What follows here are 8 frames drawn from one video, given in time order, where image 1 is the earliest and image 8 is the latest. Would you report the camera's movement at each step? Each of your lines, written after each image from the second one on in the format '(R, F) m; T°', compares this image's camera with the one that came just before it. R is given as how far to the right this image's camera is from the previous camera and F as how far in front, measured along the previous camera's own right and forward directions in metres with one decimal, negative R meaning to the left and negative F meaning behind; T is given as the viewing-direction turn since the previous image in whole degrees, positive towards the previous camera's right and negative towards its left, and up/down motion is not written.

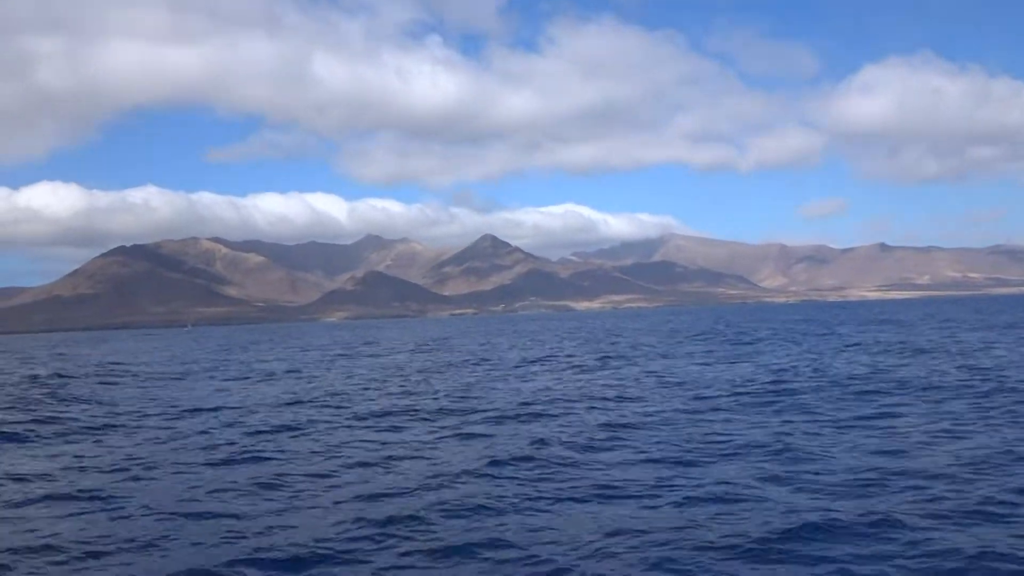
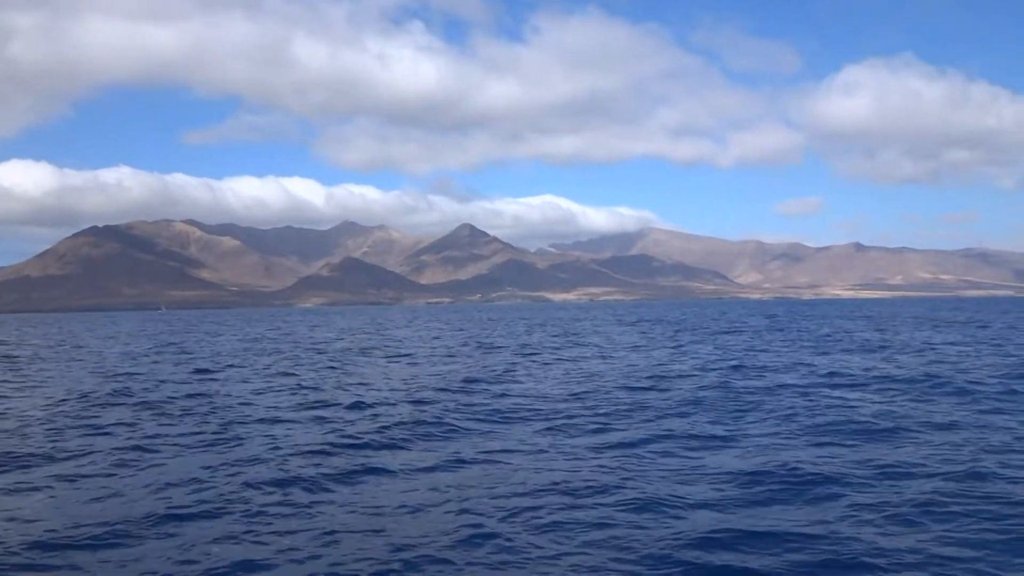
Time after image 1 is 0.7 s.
(-1.7, -3.2) m; +1°
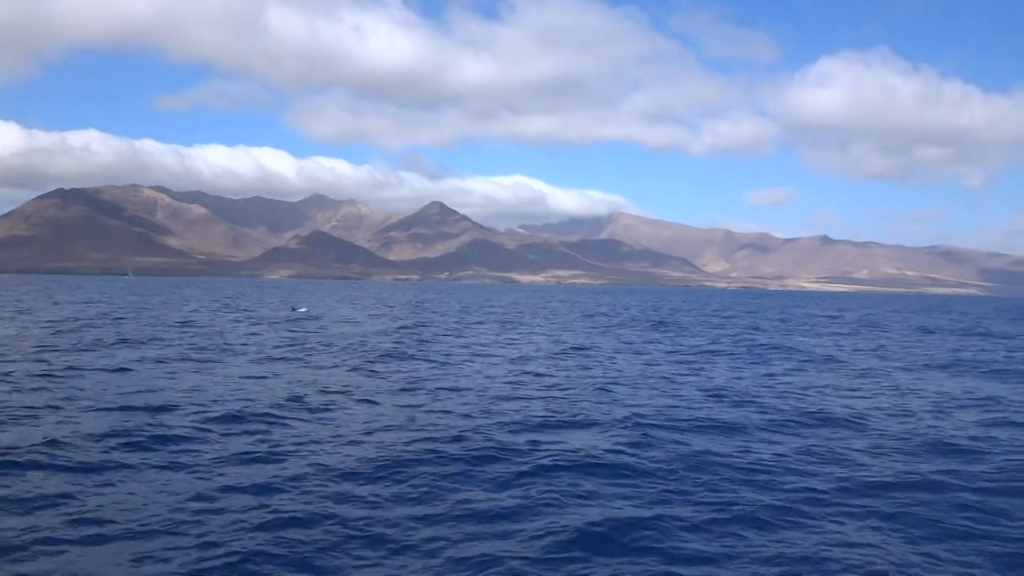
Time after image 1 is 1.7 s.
(+1.6, +3.7) m; +2°
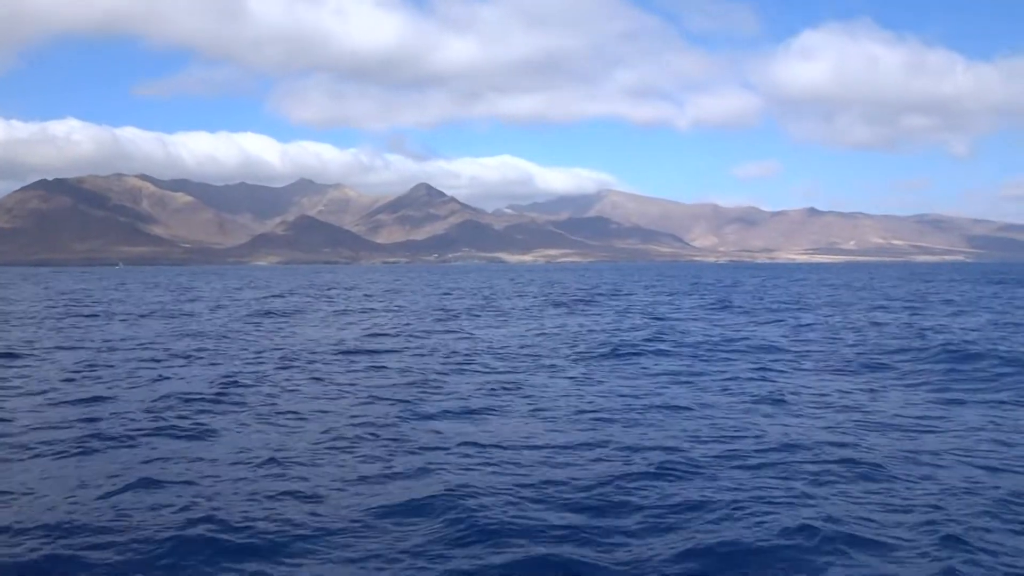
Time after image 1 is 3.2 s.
(-2.2, -1.4) m; +1°
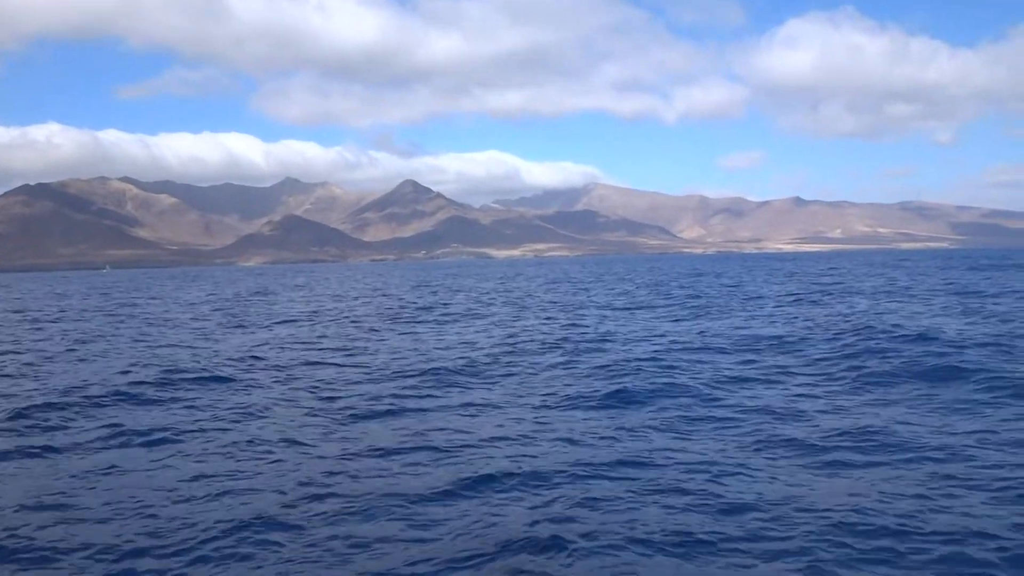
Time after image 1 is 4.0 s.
(+0.4, +0.6) m; +1°
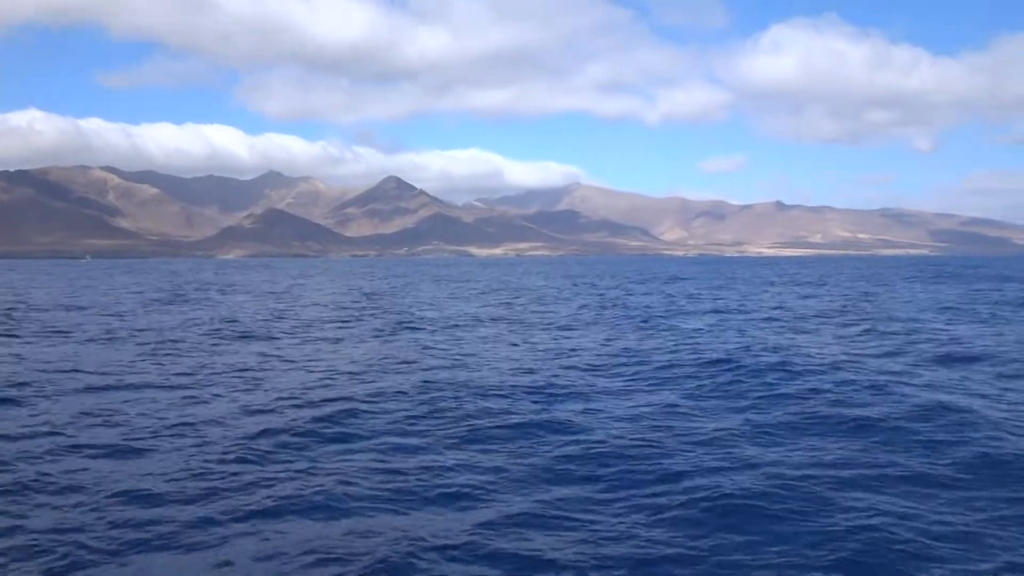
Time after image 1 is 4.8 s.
(+0.9, +0.2) m; +1°
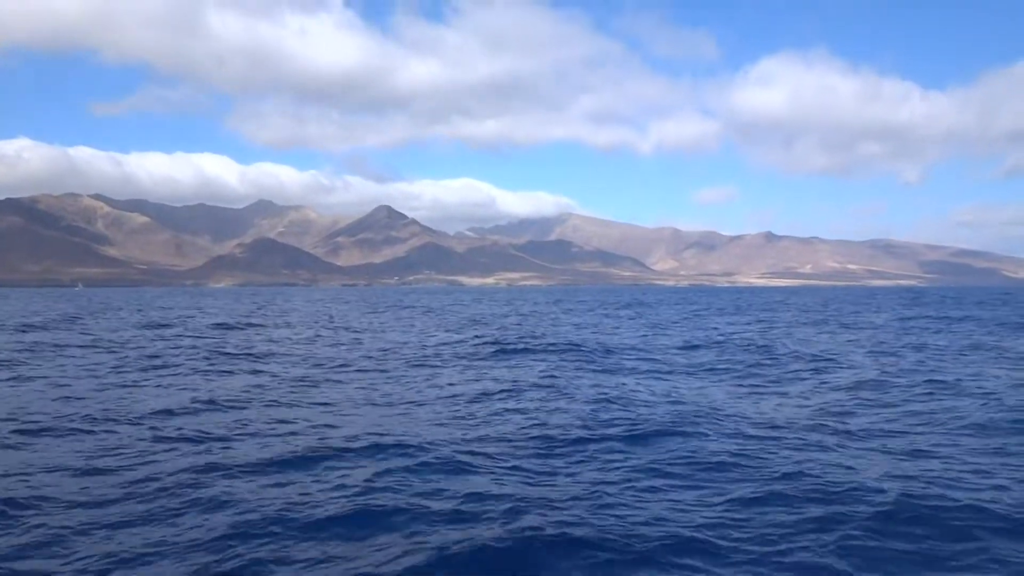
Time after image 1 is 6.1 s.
(-2.5, -2.2) m; +1°
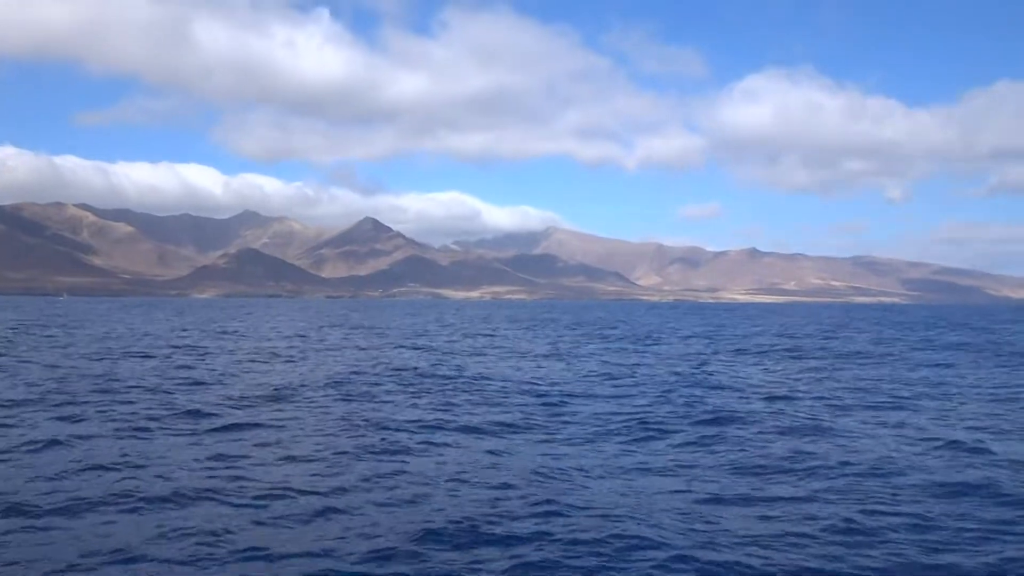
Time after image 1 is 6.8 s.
(+0.6, +1.2) m; +1°
